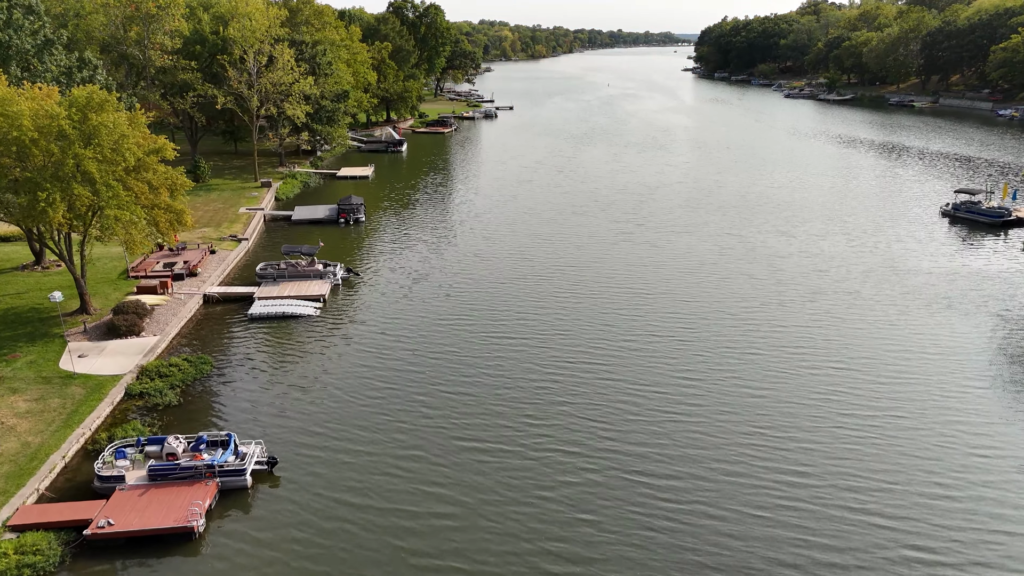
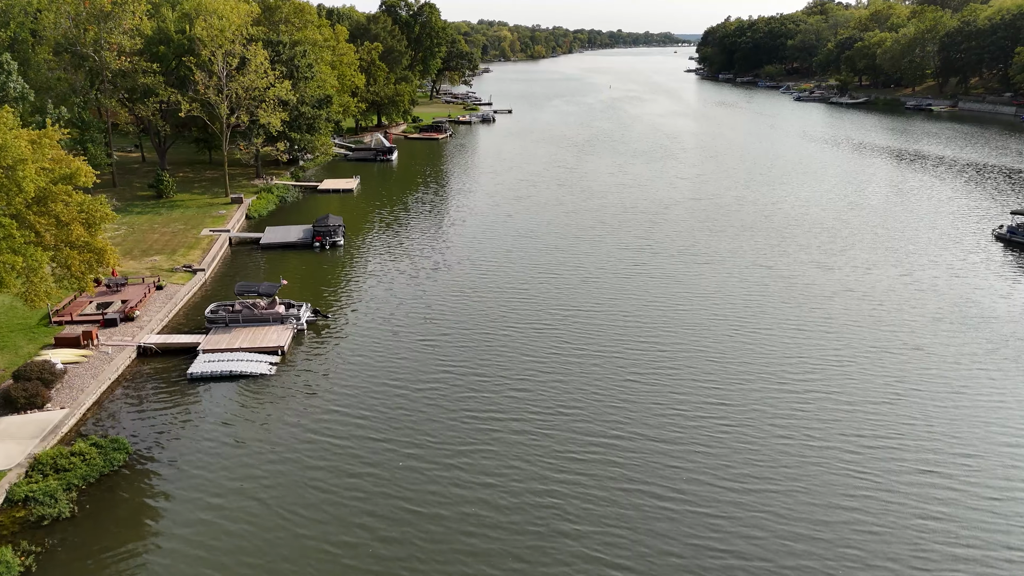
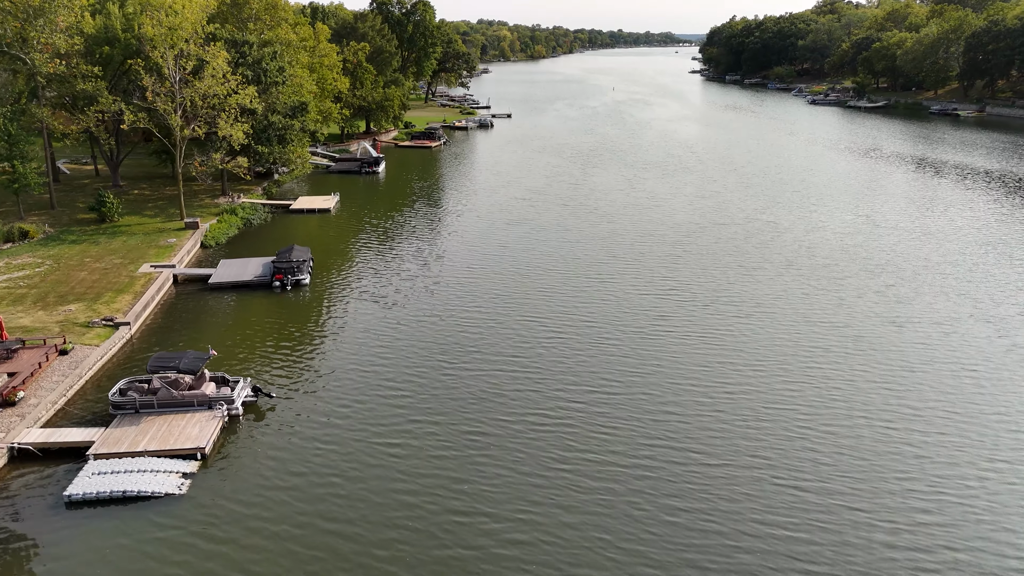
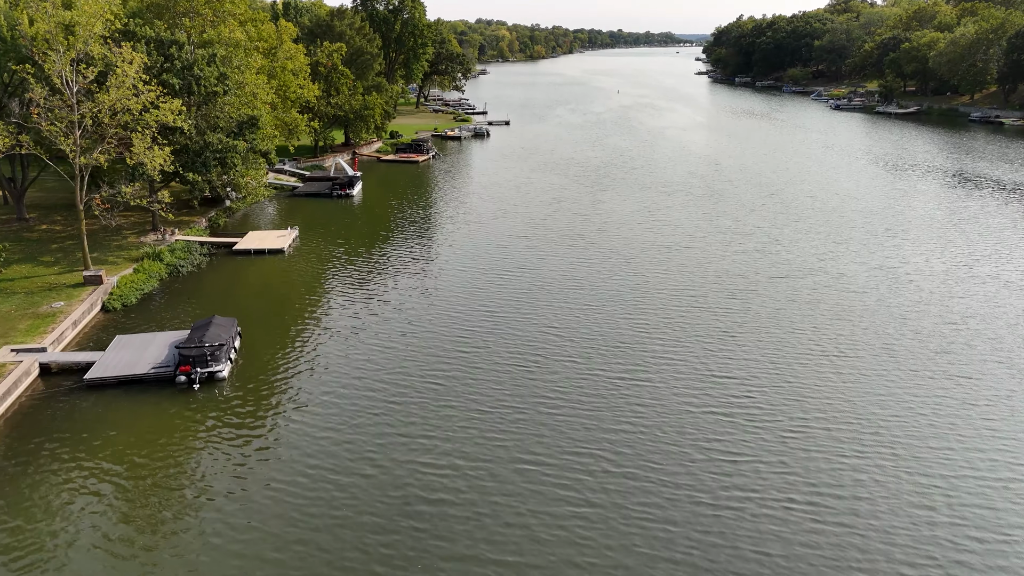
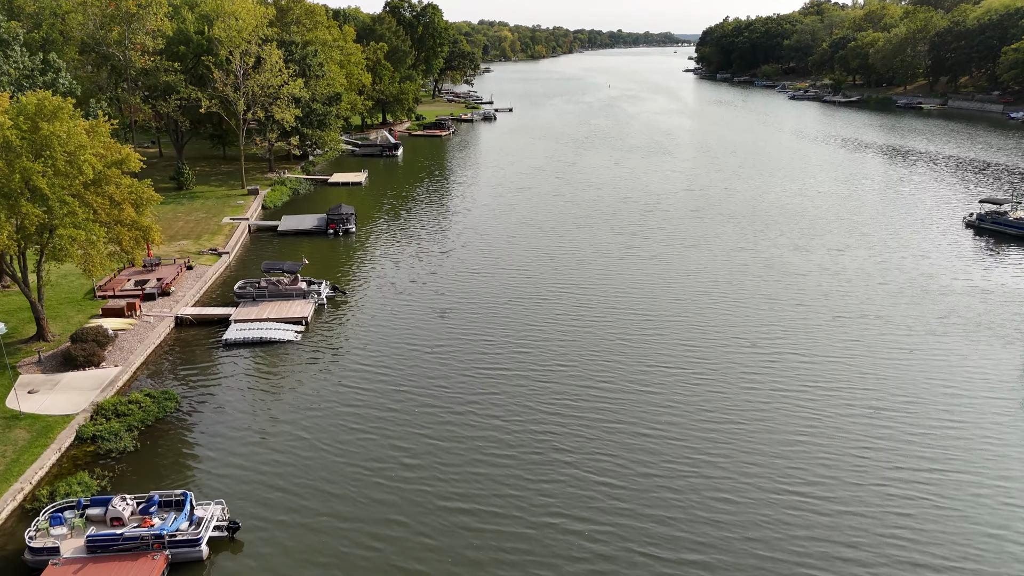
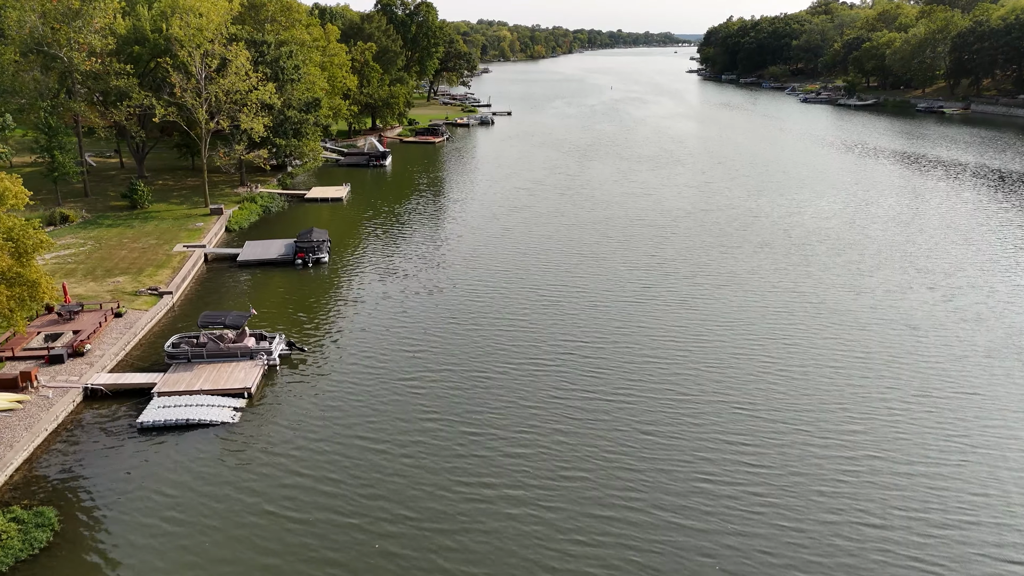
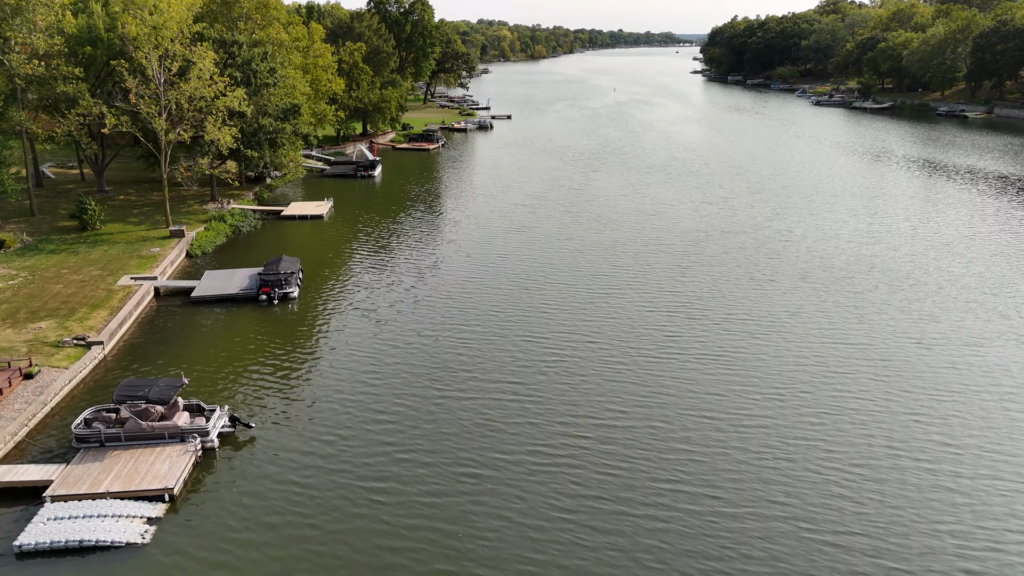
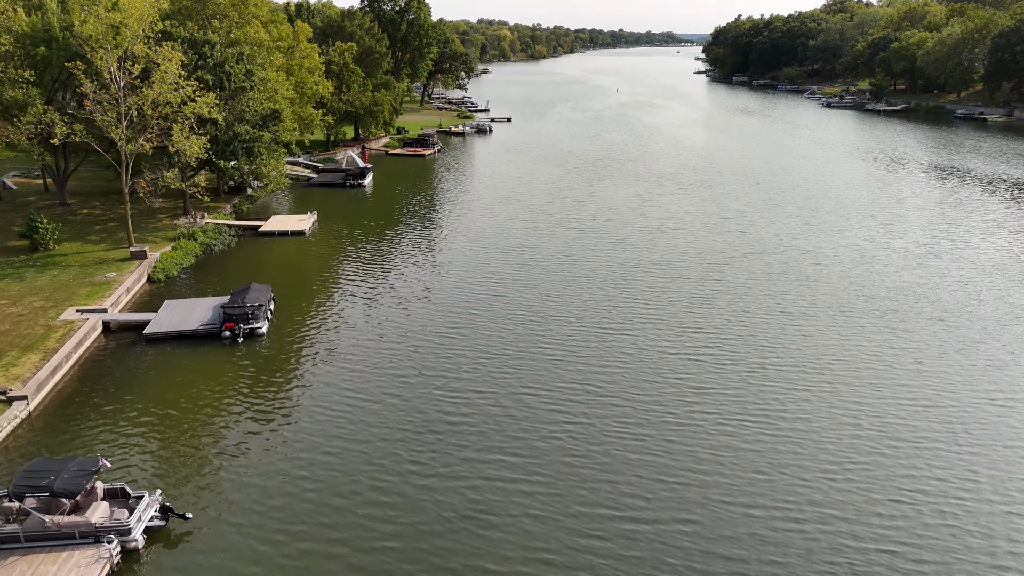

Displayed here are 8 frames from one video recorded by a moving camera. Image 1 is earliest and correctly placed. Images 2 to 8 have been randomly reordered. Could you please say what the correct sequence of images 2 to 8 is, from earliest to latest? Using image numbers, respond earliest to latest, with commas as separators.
5, 2, 6, 3, 7, 8, 4
